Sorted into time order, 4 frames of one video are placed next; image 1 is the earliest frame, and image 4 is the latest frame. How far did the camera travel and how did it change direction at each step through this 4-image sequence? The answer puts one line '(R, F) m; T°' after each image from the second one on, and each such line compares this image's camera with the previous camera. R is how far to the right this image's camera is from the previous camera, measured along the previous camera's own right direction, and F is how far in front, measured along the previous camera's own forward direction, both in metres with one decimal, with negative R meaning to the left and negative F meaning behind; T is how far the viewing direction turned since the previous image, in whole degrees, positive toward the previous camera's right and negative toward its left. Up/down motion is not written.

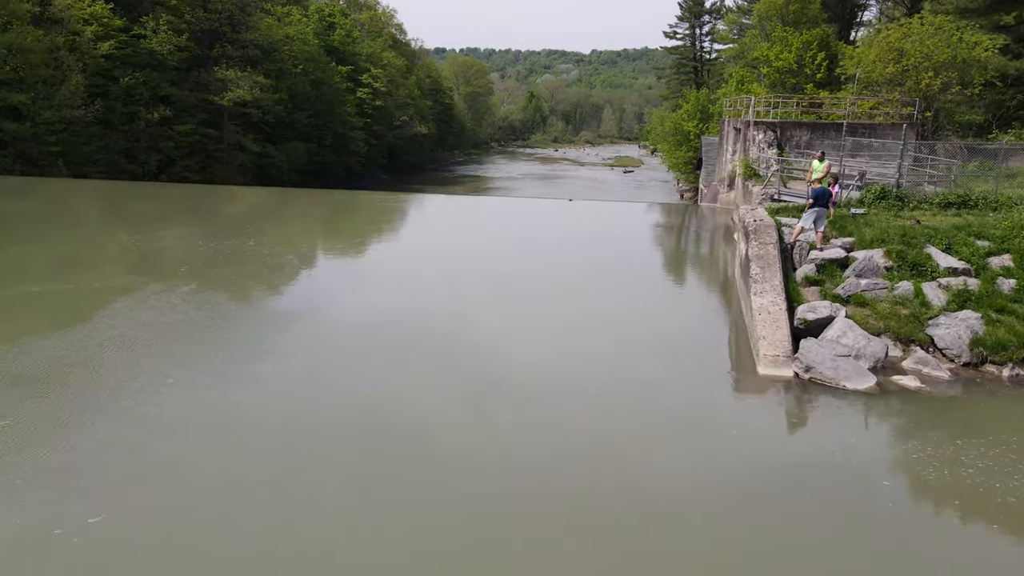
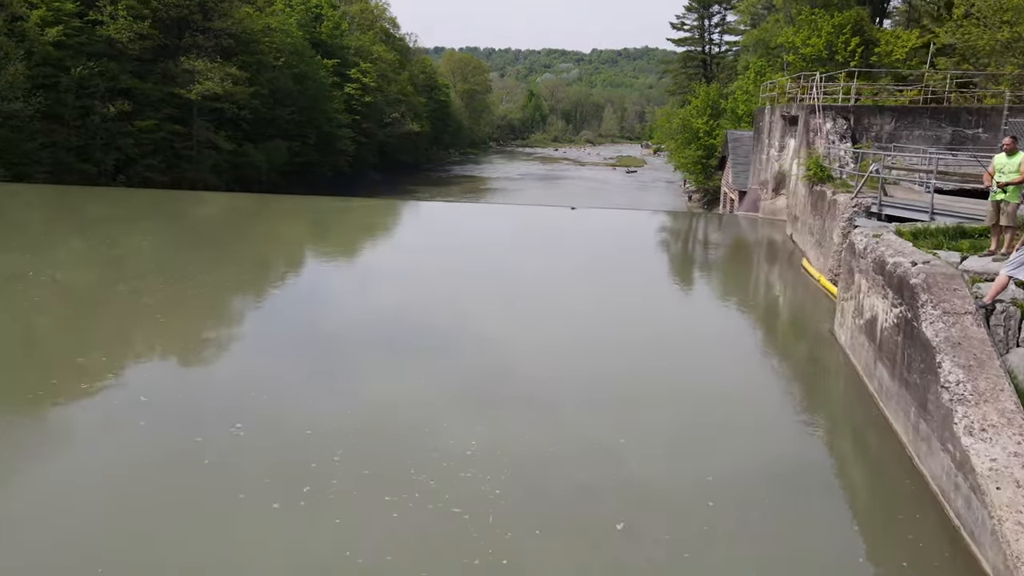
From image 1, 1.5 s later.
(+0.1, +1.6) m; 0°
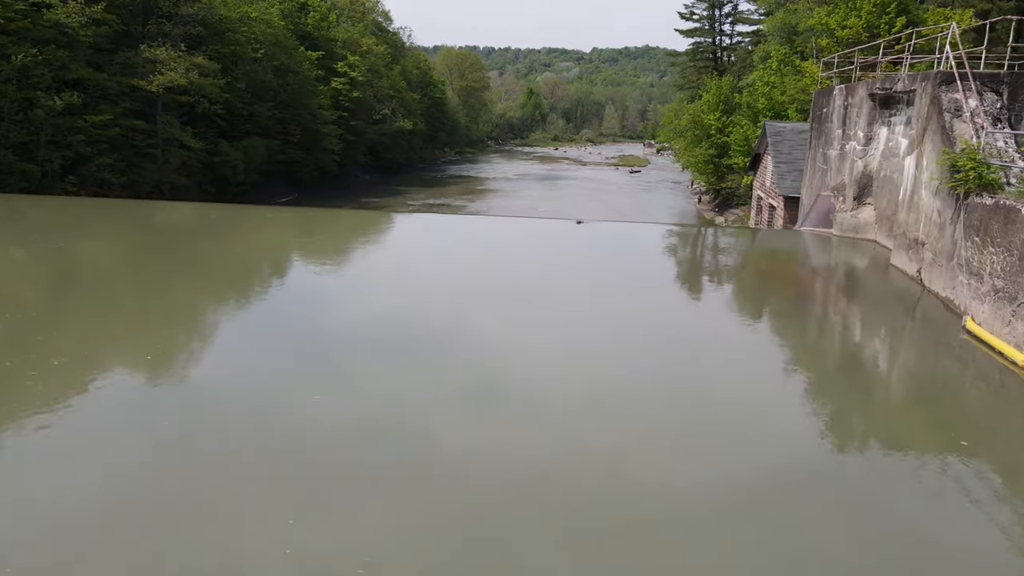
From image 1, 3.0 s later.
(+0.1, +1.6) m; 0°
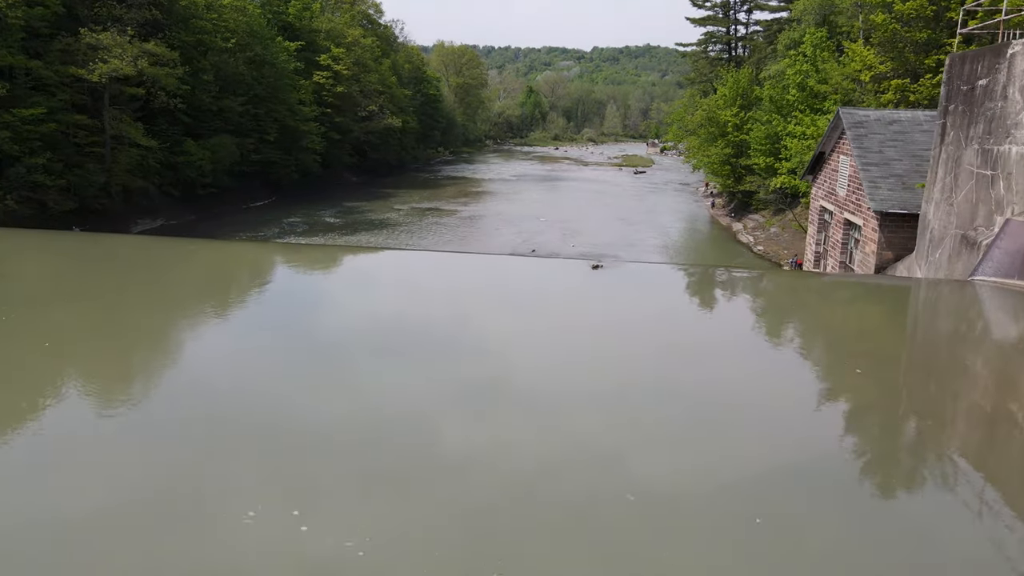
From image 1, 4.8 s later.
(+0.1, +1.9) m; 0°
